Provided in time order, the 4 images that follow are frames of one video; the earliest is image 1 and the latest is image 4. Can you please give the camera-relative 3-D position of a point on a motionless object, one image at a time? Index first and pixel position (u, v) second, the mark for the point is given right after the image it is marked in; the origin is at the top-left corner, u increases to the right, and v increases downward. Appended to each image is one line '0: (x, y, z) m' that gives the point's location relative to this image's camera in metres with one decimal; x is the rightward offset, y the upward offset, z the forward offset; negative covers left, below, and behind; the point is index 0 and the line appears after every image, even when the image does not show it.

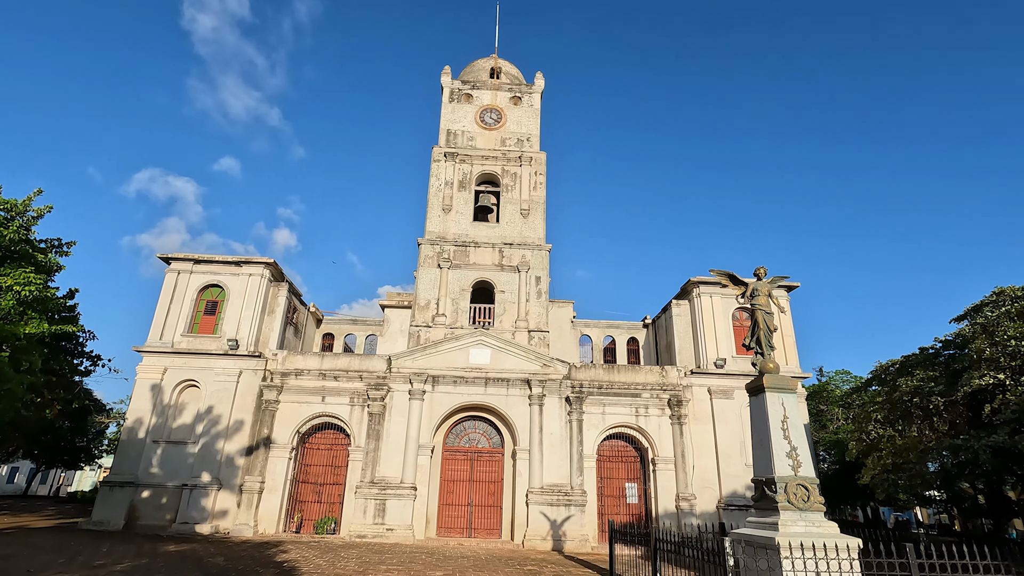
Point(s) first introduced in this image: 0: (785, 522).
0: (+3.4, -3.0, +7.1) m
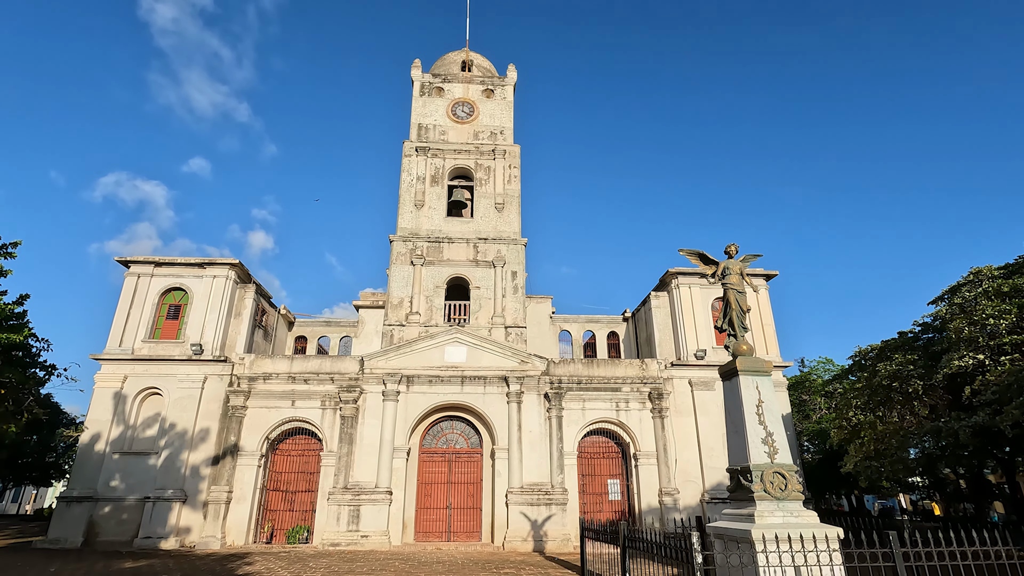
0: (+2.9, -2.7, +6.6) m
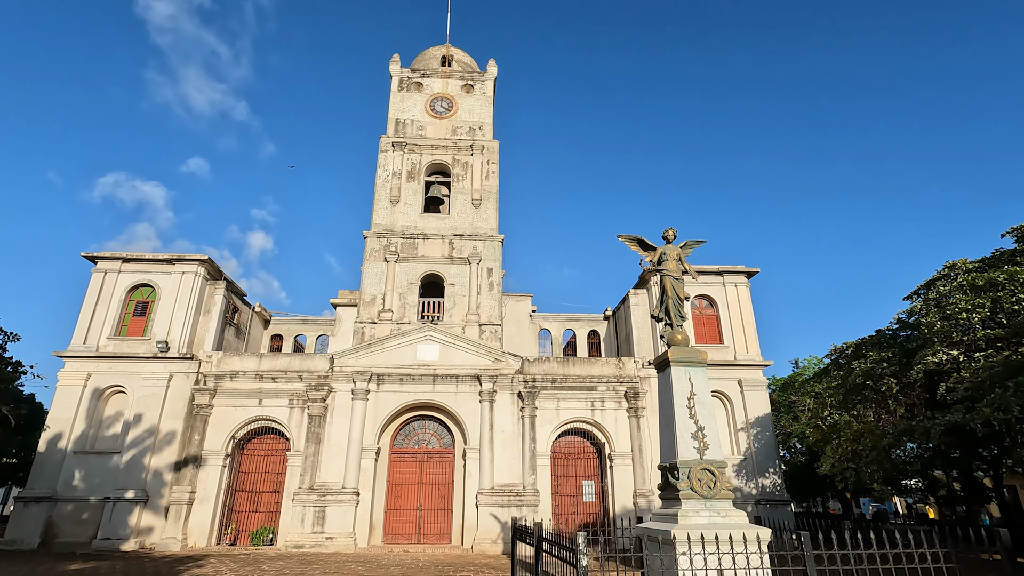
0: (+1.9, -2.5, +6.2) m
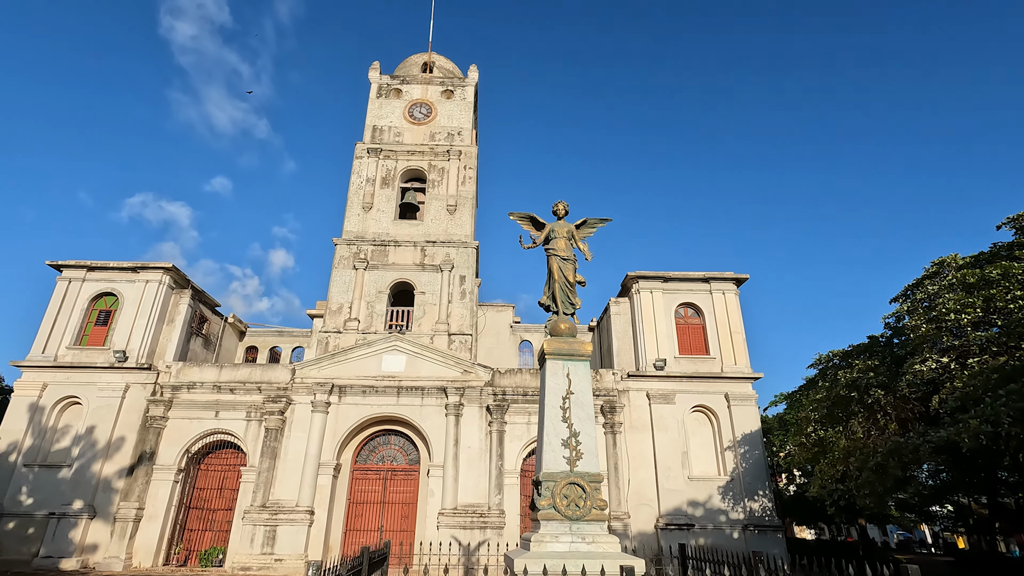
0: (+0.3, -2.2, +5.0) m
